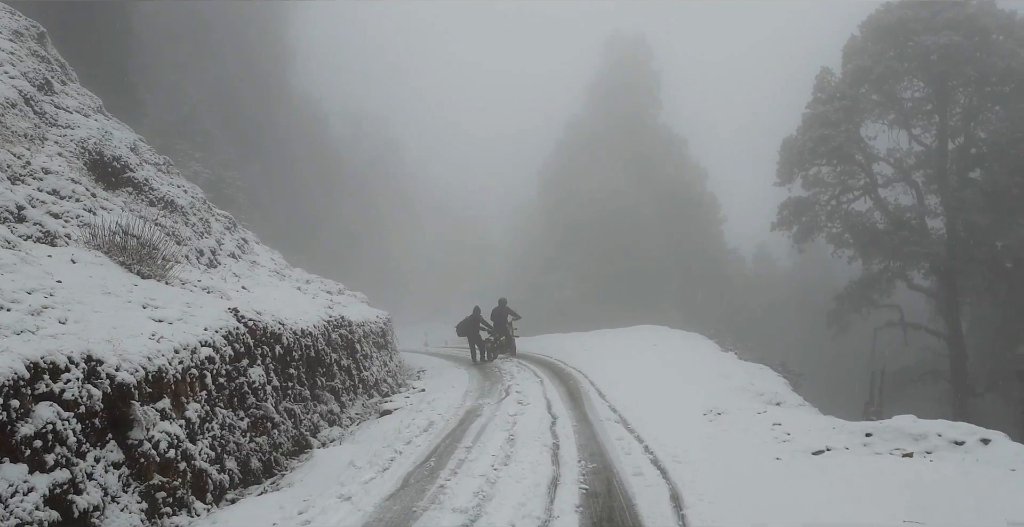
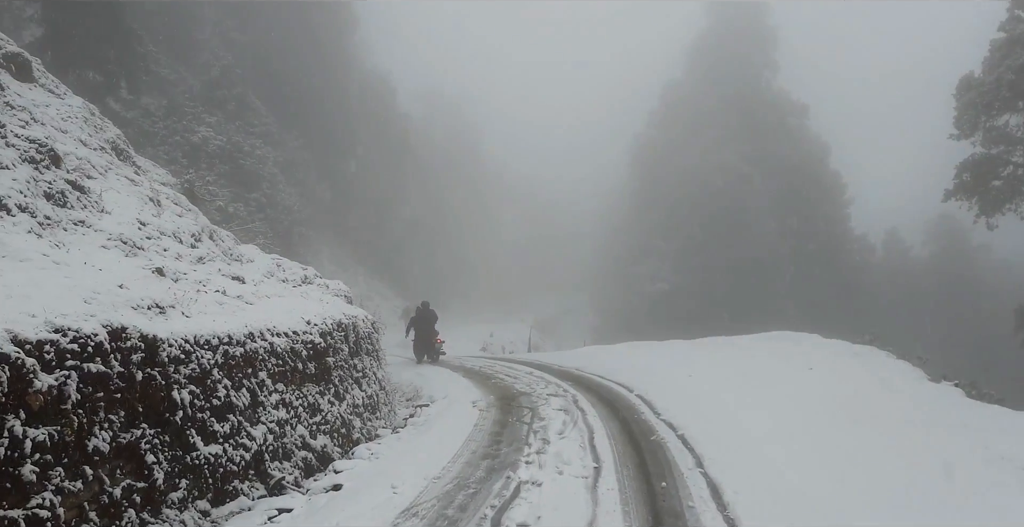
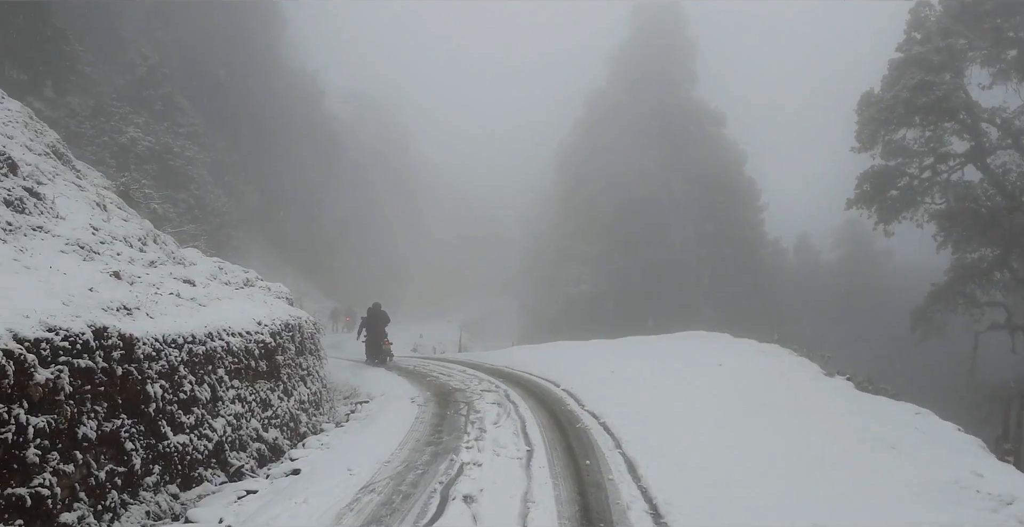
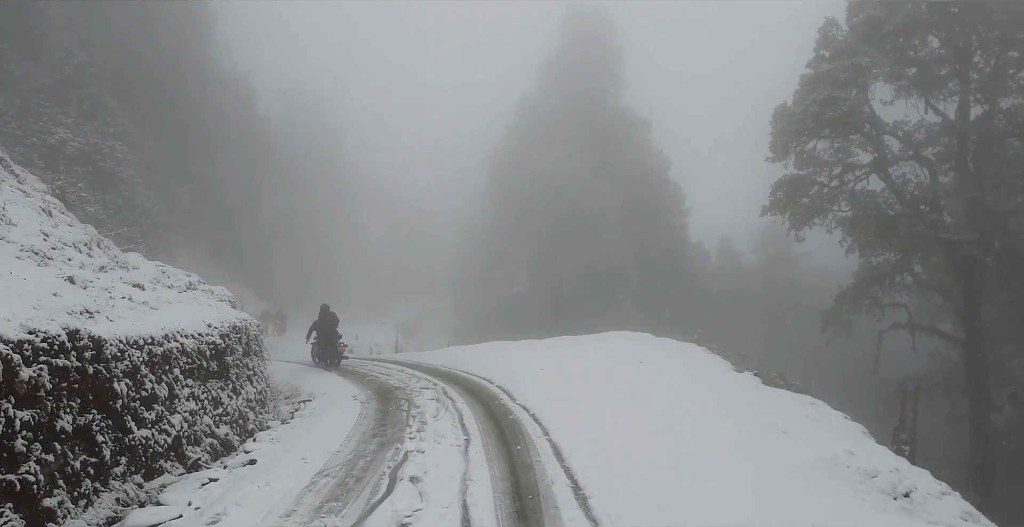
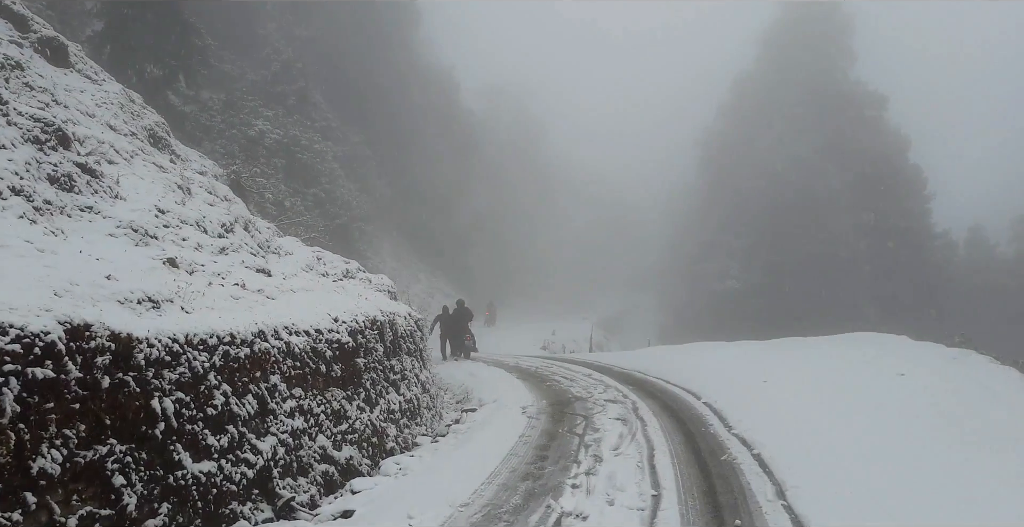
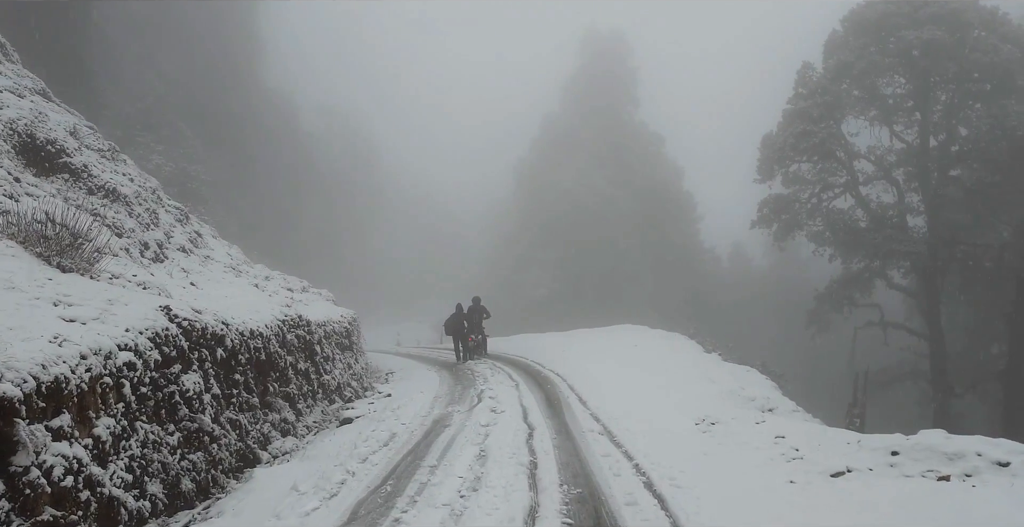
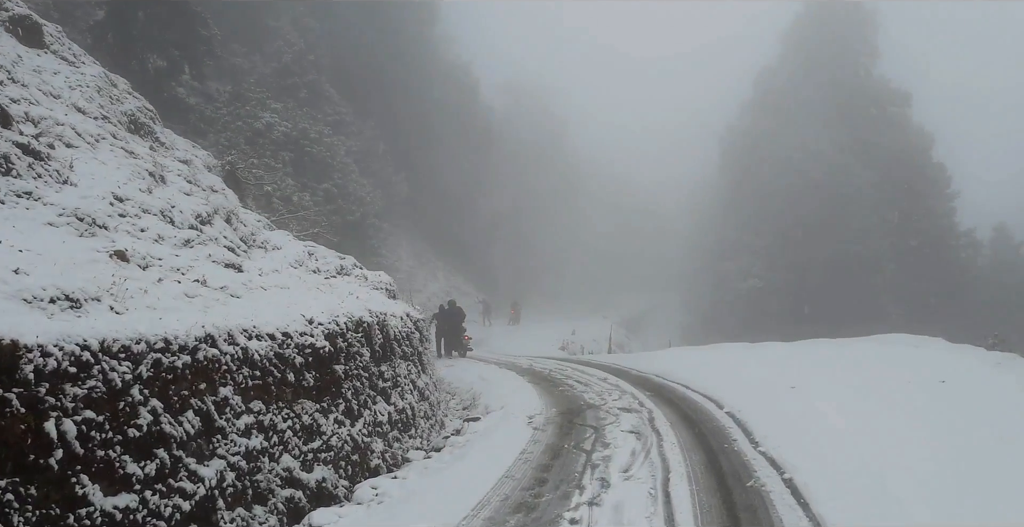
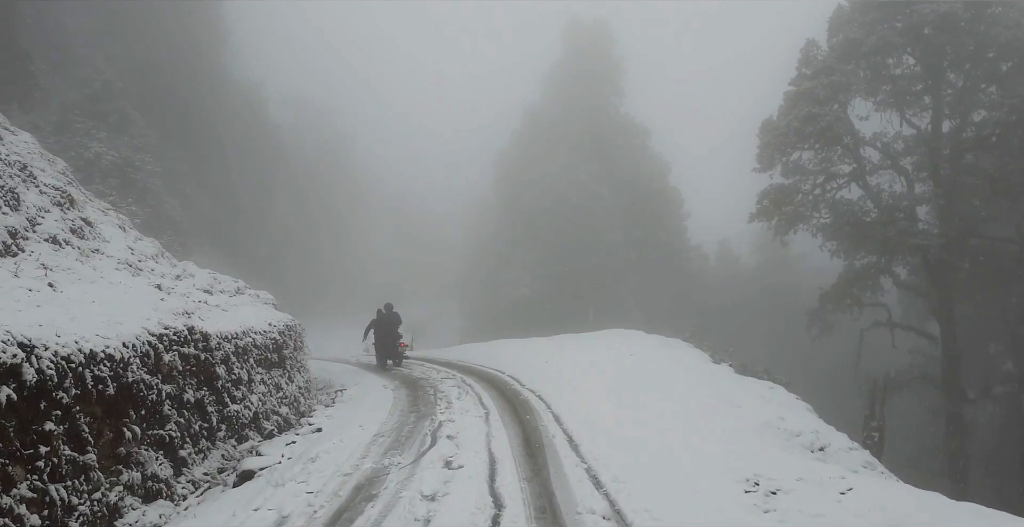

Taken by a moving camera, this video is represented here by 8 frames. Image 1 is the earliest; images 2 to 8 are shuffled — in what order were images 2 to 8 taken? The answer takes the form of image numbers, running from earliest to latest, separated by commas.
6, 8, 4, 3, 2, 5, 7
